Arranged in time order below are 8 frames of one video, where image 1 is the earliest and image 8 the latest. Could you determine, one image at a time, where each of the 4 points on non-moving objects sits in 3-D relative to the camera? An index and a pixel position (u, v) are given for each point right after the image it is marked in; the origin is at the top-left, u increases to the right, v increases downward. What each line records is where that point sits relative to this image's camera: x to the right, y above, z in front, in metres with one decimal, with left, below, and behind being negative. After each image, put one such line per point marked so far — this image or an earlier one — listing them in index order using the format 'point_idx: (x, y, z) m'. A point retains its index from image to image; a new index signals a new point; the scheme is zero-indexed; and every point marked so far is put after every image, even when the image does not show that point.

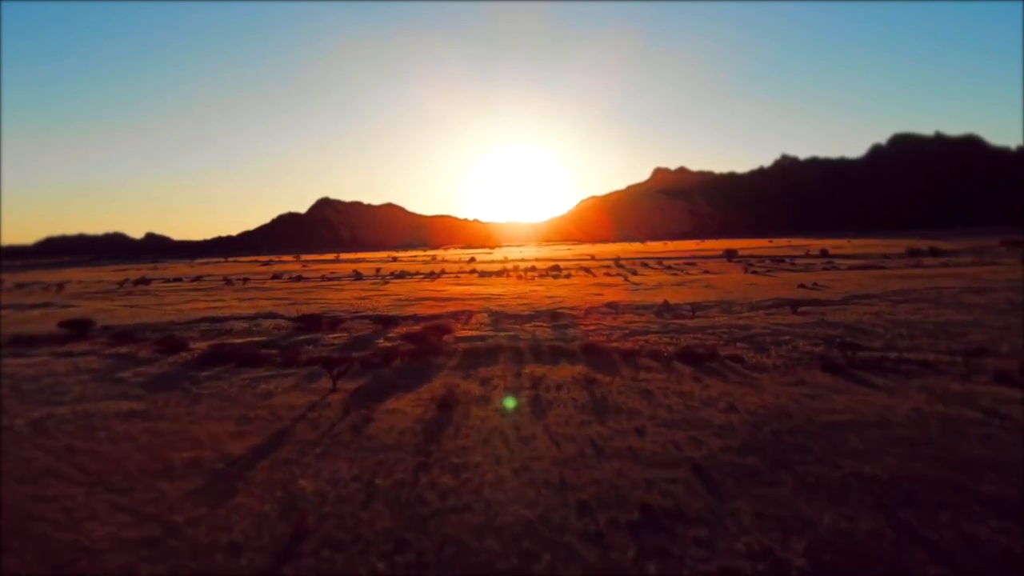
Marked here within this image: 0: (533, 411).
0: (+0.3, -1.6, +14.4) m
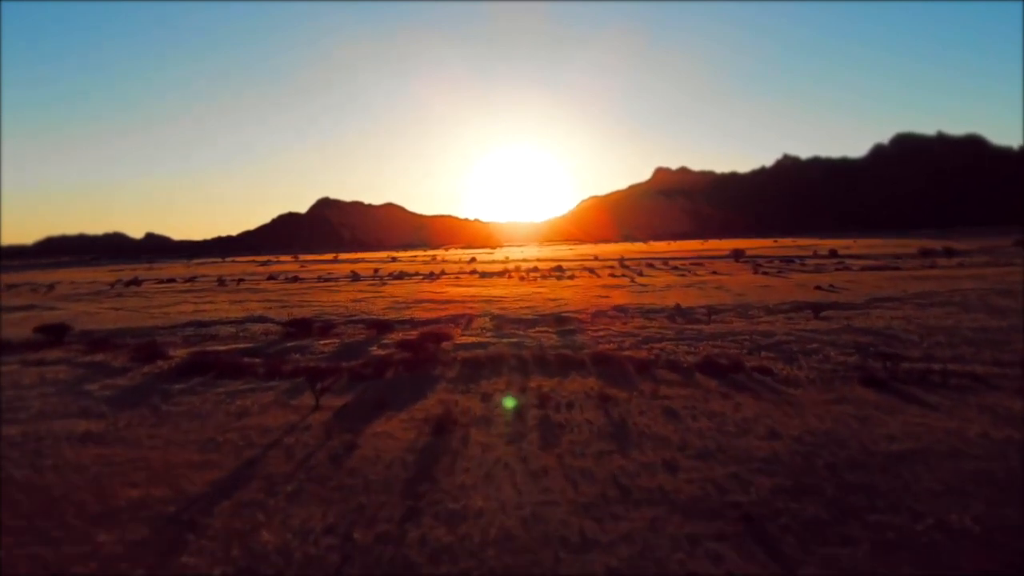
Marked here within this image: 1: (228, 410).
0: (+0.4, -1.7, +12.5) m
1: (-4.2, -1.8, +16.1) m
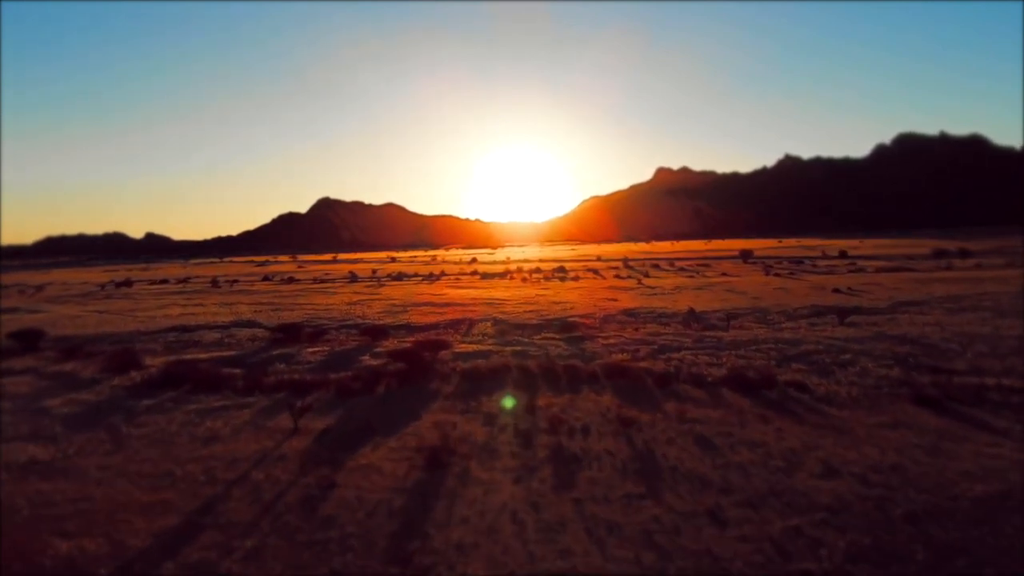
0: (+0.4, -1.8, +10.6) m
1: (-4.1, -1.9, +14.2) m
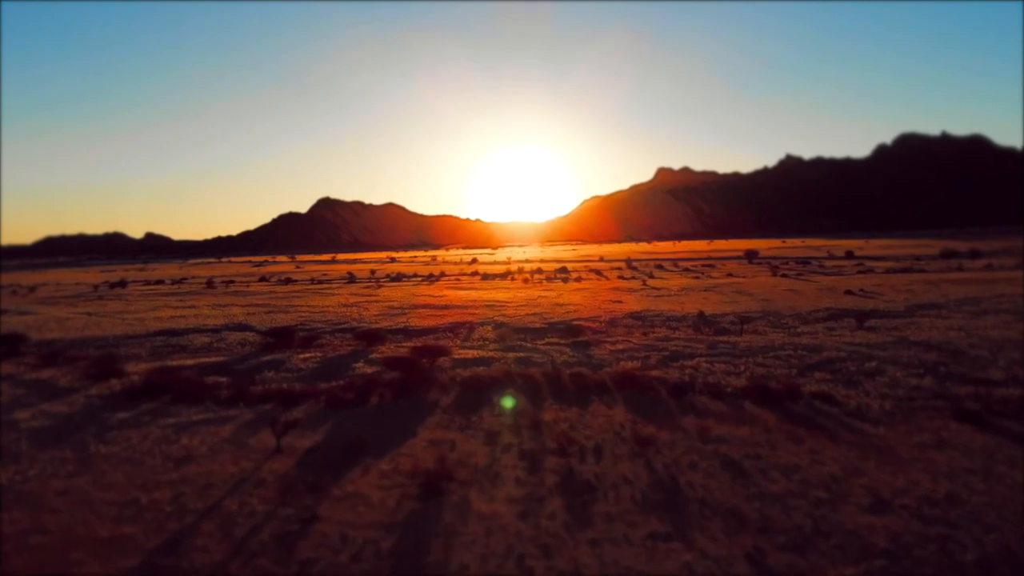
0: (+0.5, -1.9, +9.3) m
1: (-4.1, -2.0, +12.9) m
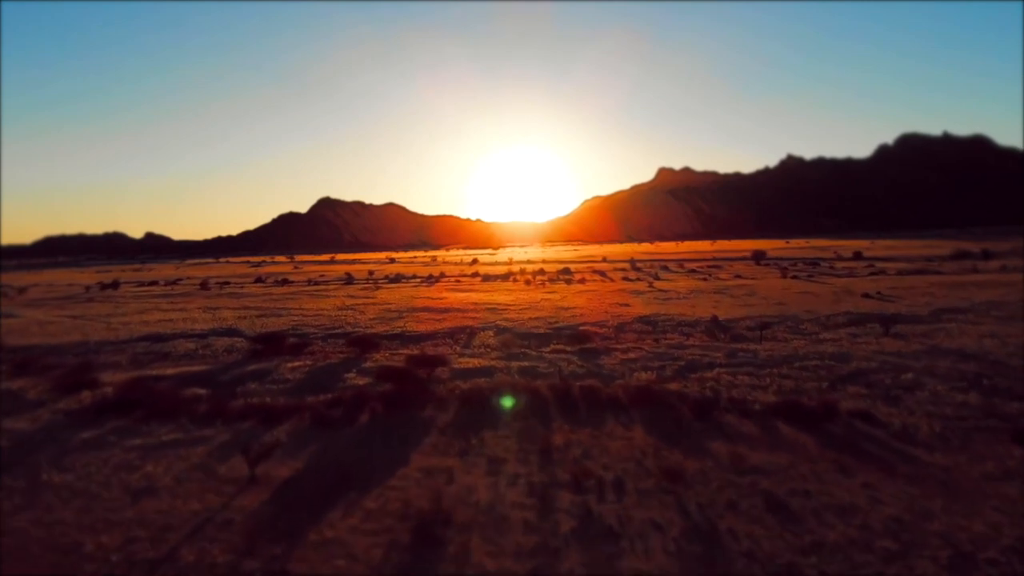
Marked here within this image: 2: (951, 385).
0: (+0.6, -1.9, +7.8) m
1: (-4.0, -2.1, +11.4) m
2: (+6.8, -1.5, +16.7) m
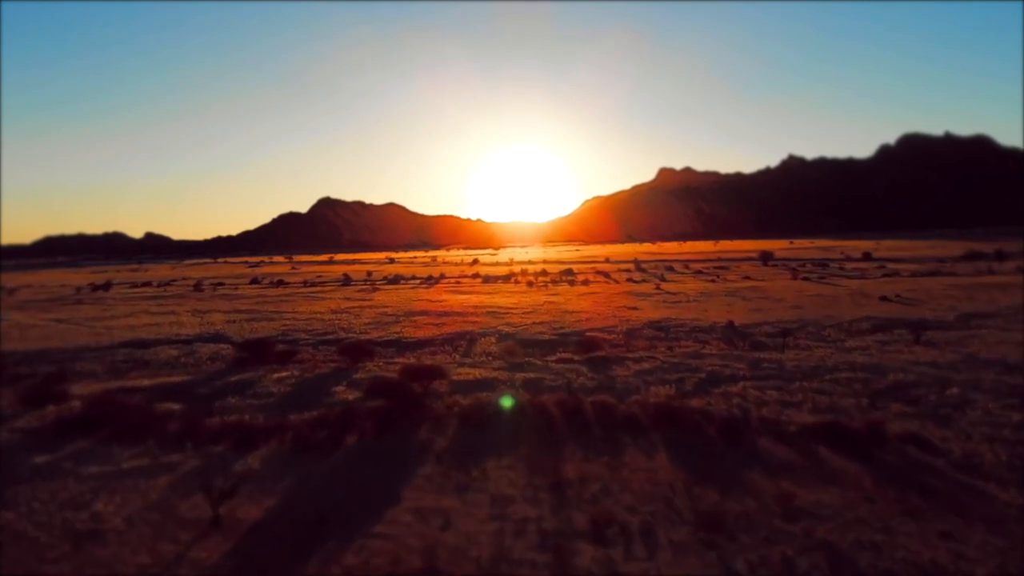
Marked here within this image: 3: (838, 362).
0: (+0.6, -2.0, +6.2) m
1: (-4.0, -2.1, +9.7) m
2: (+6.8, -1.6, +15.0) m
3: (+5.8, -1.3, +19.3) m
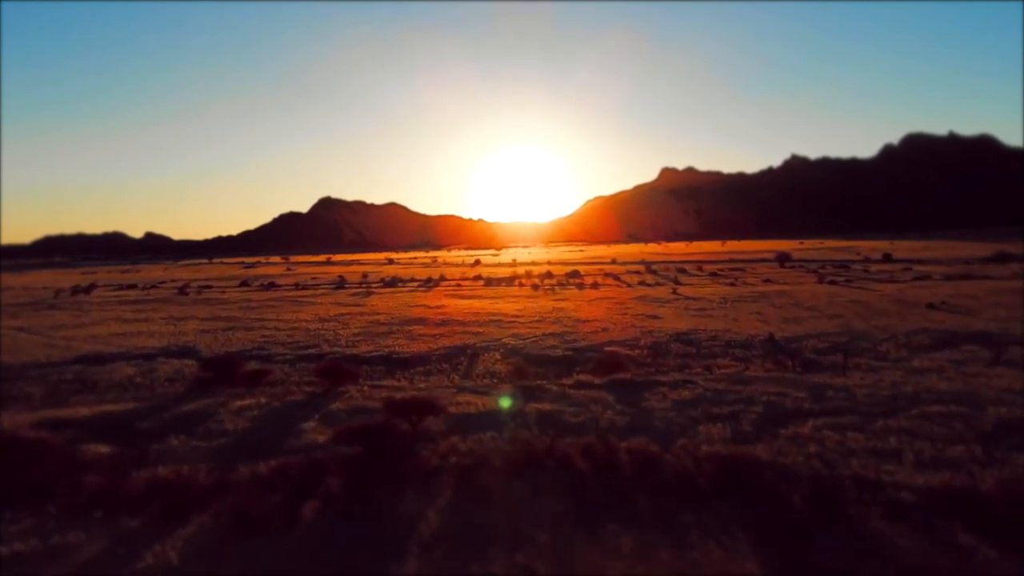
0: (+0.8, -2.2, +2.8) m
1: (-3.8, -2.3, +6.4) m
2: (+7.0, -1.7, +11.7) m
3: (+6.0, -1.5, +15.9) m
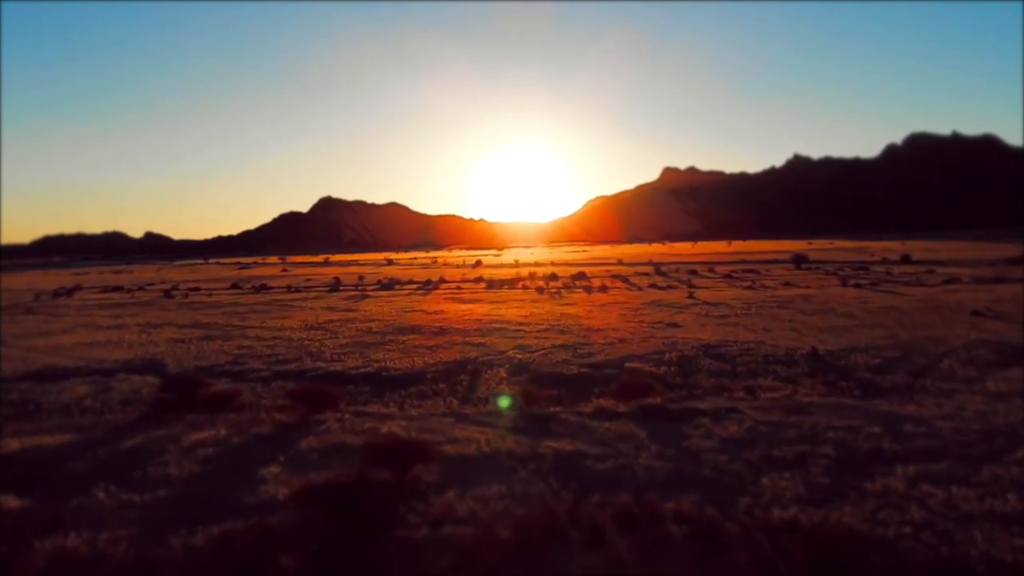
0: (+0.9, -2.3, 0.0) m
1: (-3.7, -2.5, +3.6) m
2: (+7.1, -1.9, +8.9) m
3: (+6.1, -1.6, +13.2) m
